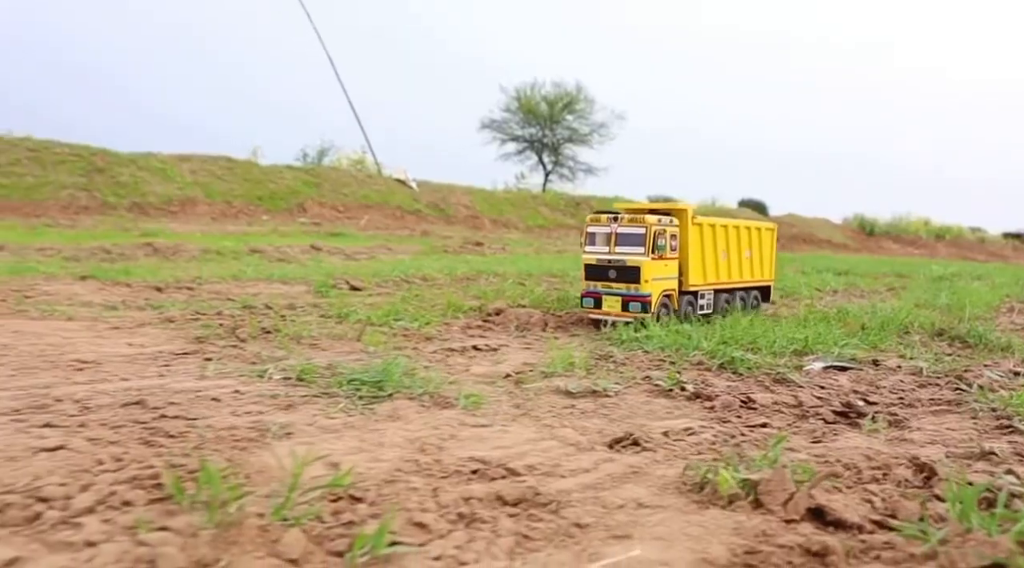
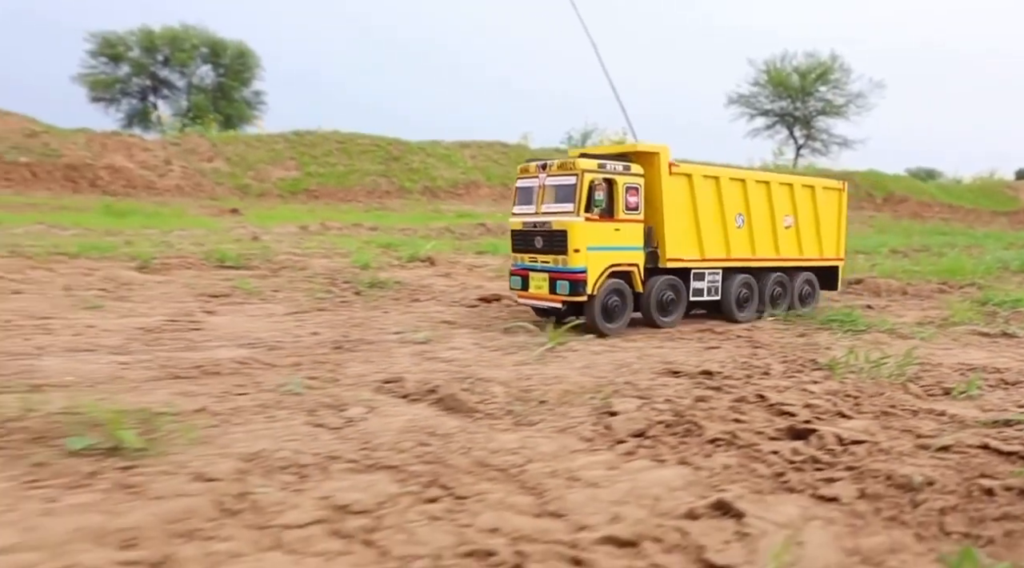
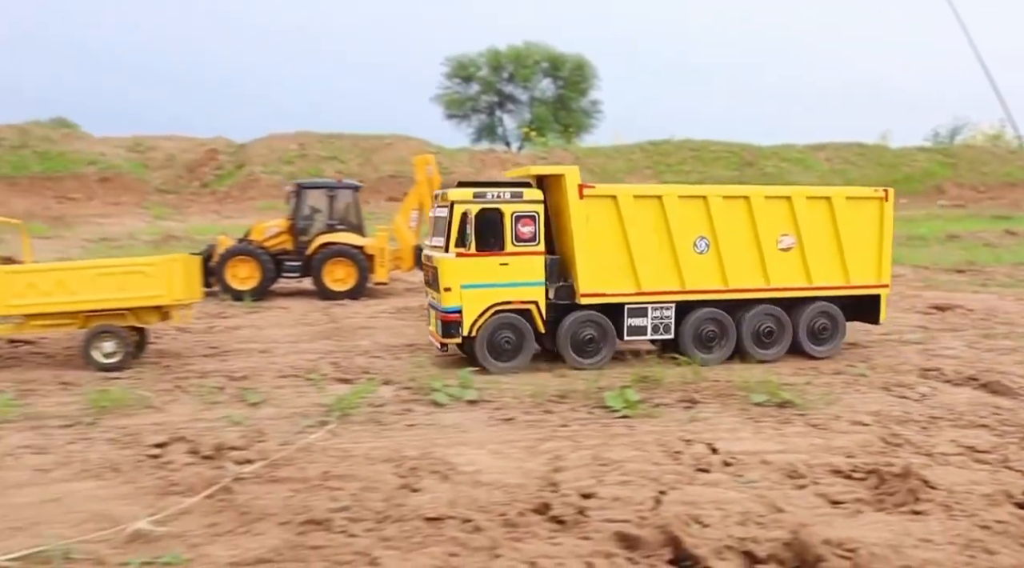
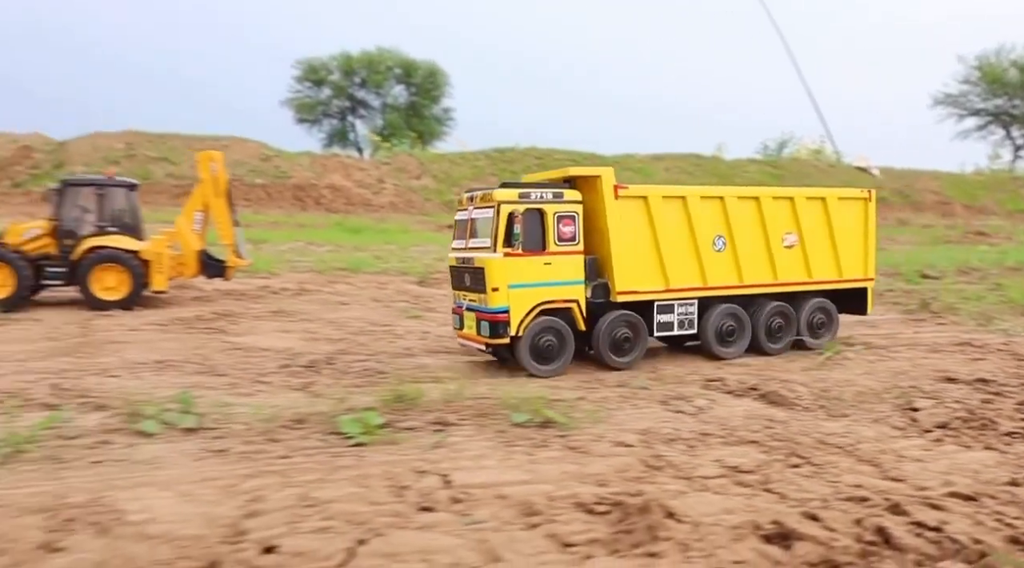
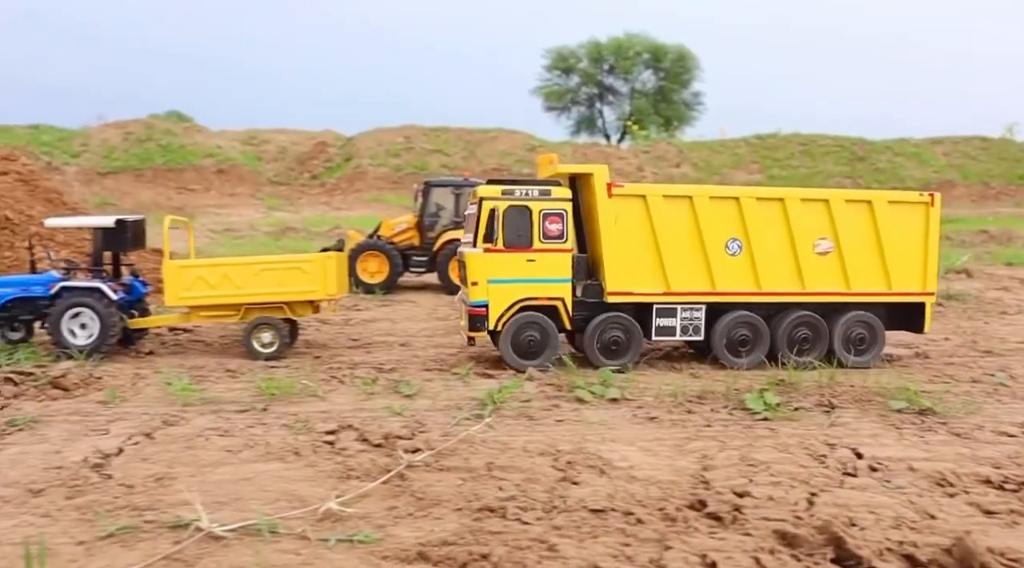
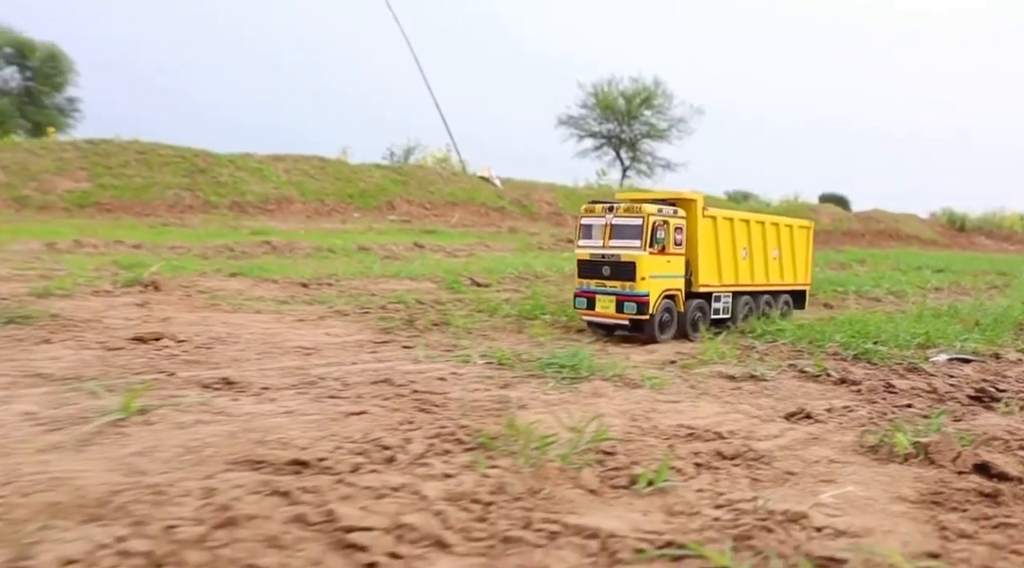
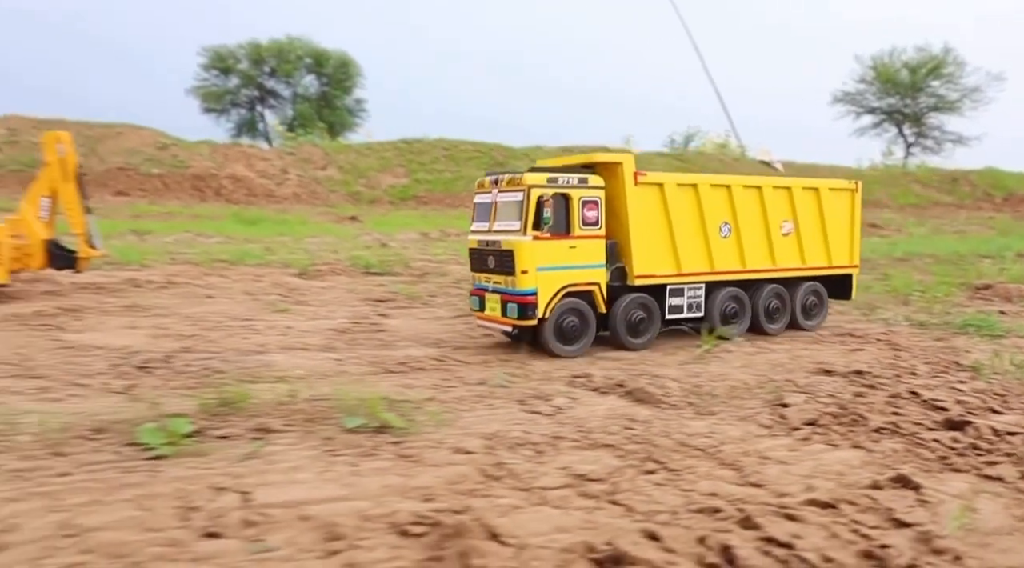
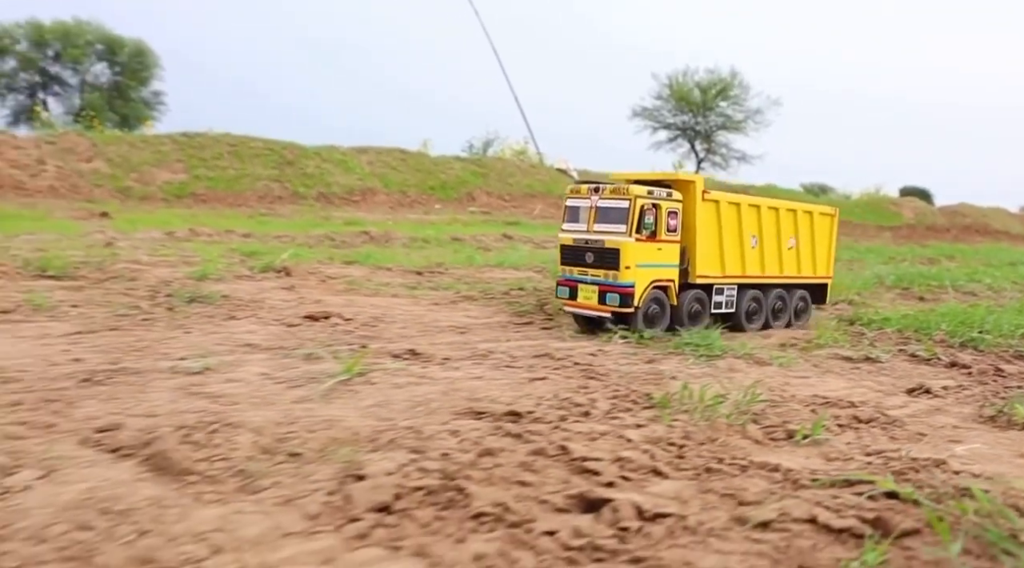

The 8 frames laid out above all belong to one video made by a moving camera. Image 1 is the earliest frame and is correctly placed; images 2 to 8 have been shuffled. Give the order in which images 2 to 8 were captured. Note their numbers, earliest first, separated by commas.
6, 8, 2, 7, 4, 3, 5
